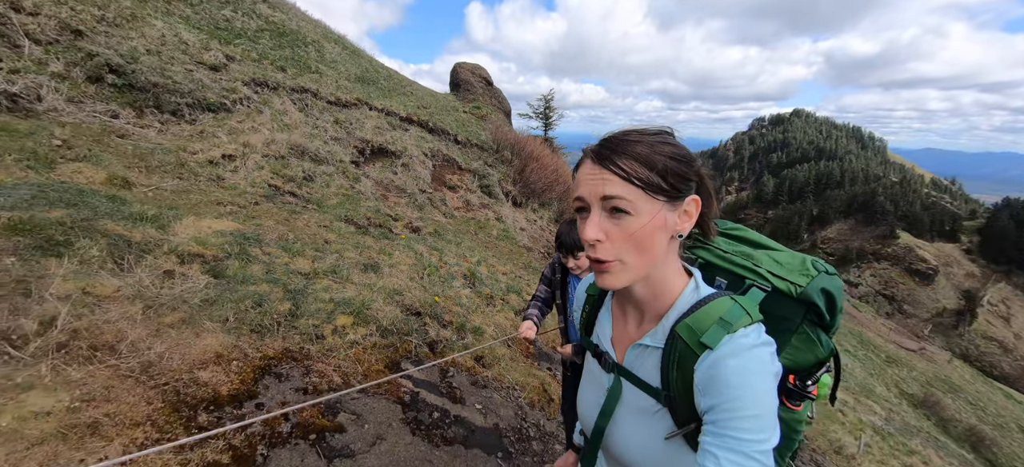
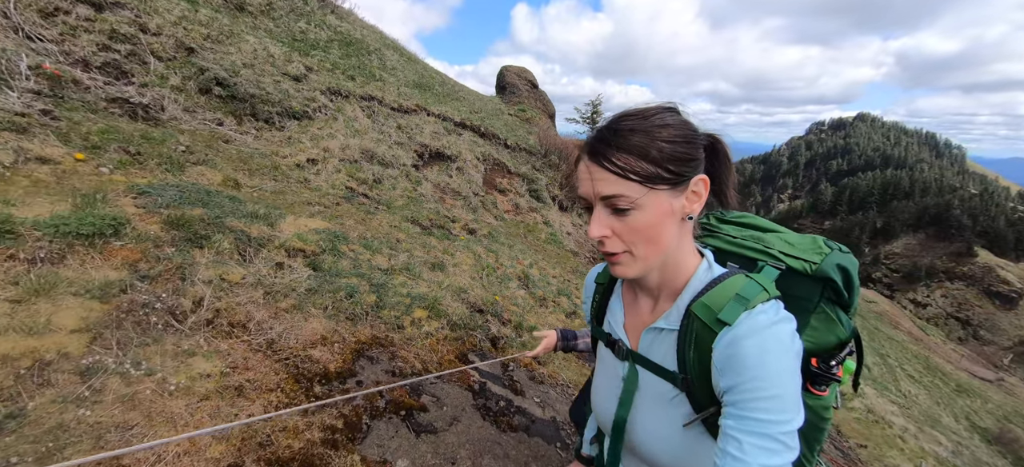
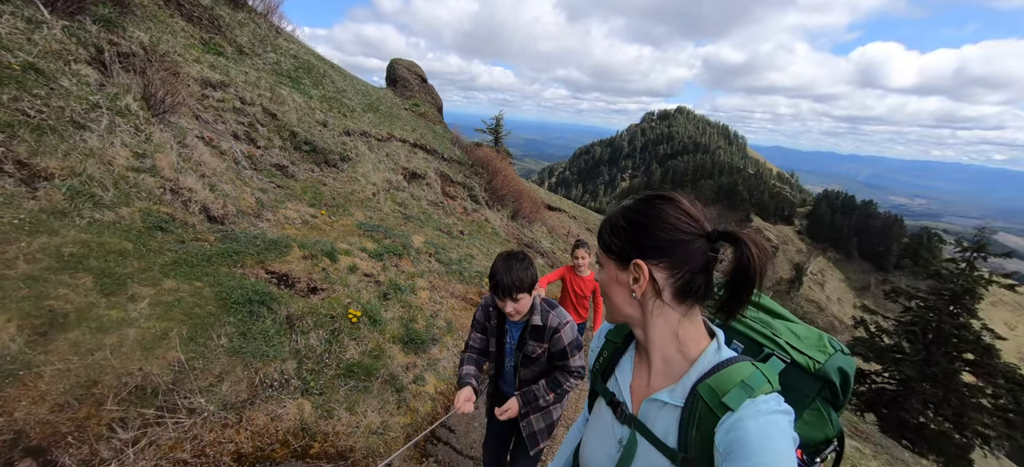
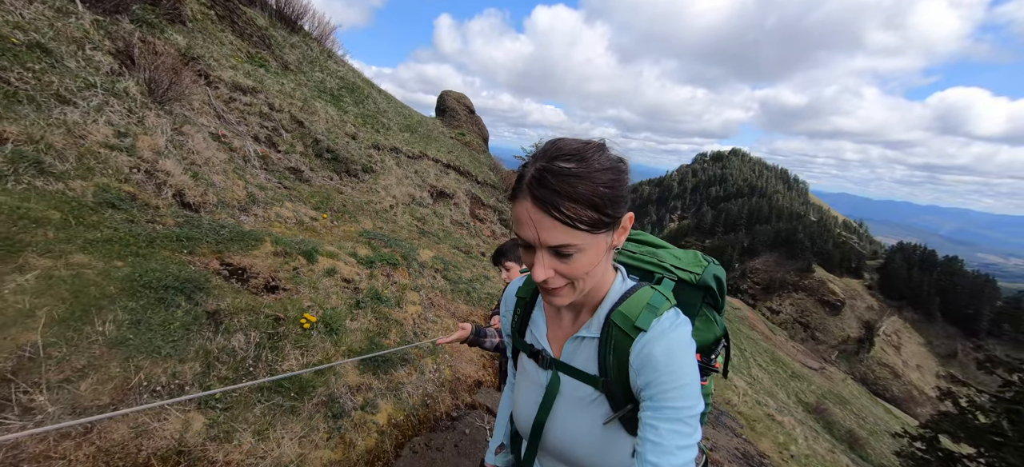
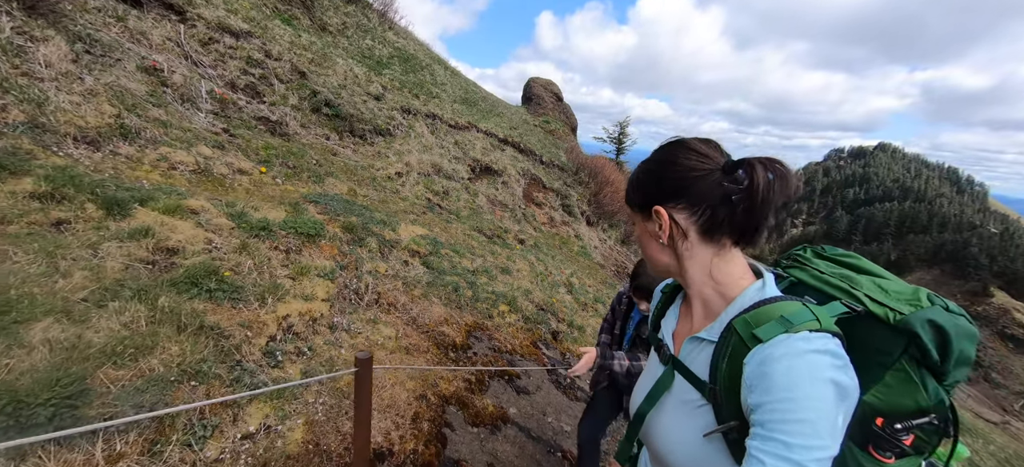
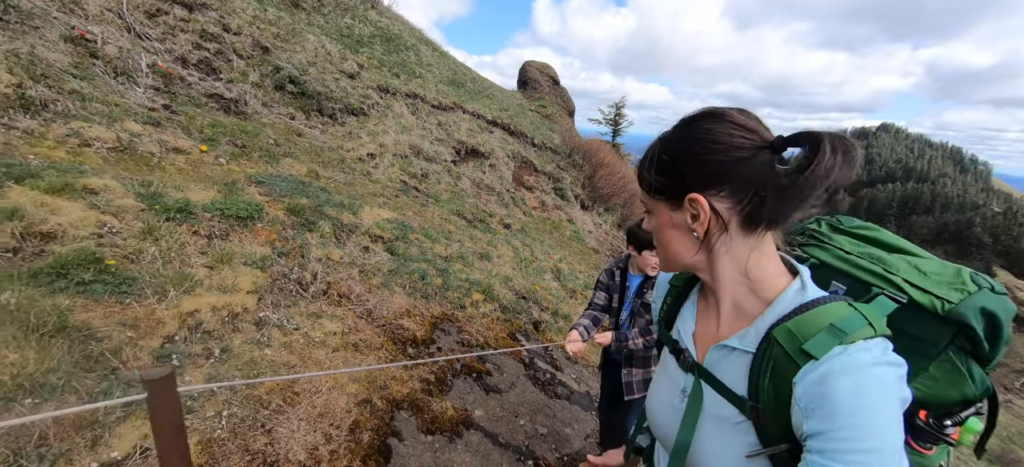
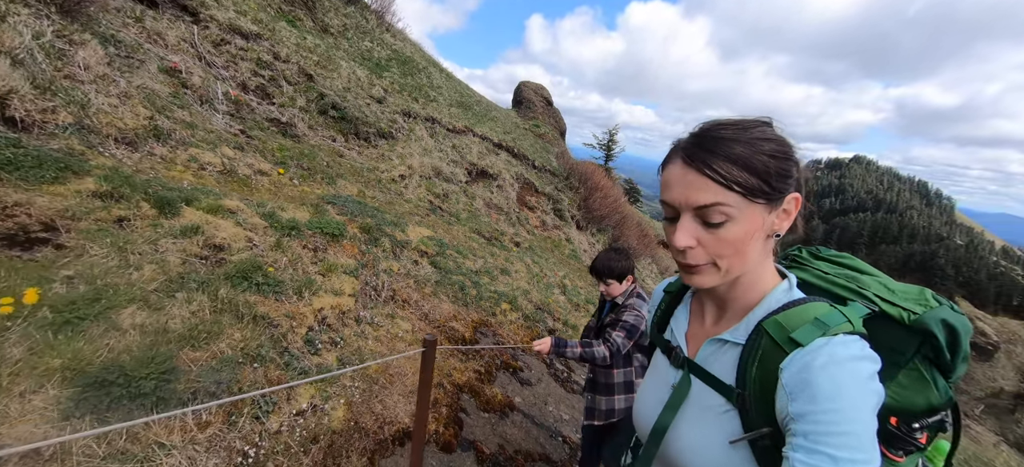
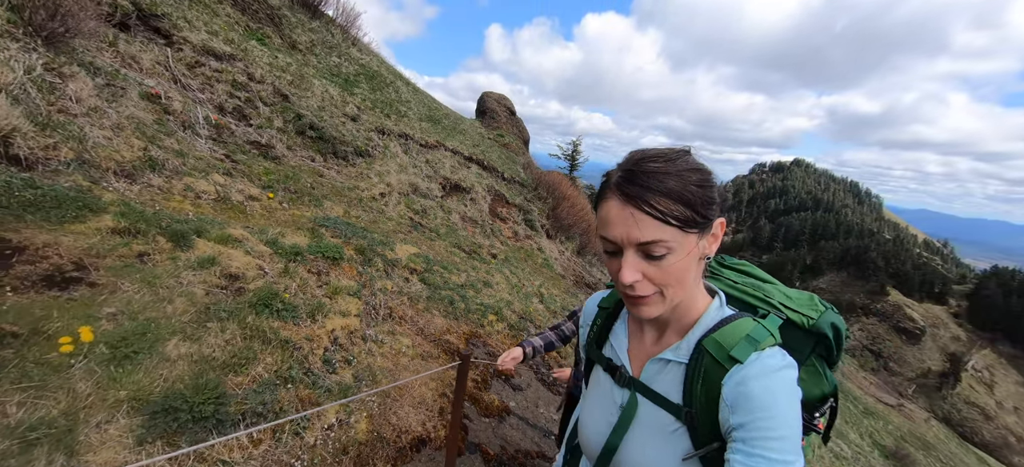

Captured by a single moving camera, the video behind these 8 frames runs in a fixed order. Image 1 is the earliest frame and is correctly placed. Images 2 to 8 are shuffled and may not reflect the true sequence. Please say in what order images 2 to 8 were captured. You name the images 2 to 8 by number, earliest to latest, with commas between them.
2, 6, 5, 7, 8, 4, 3
